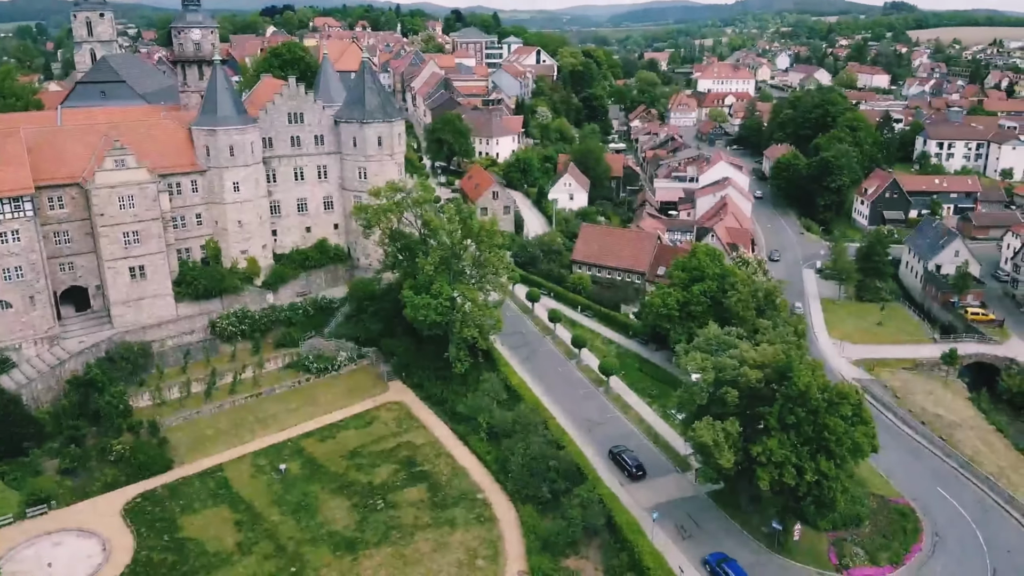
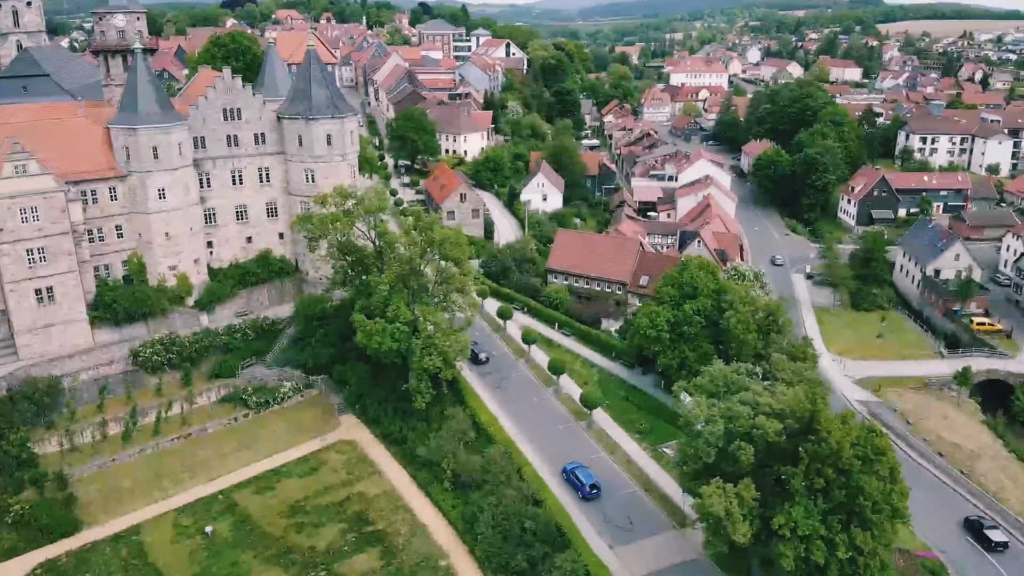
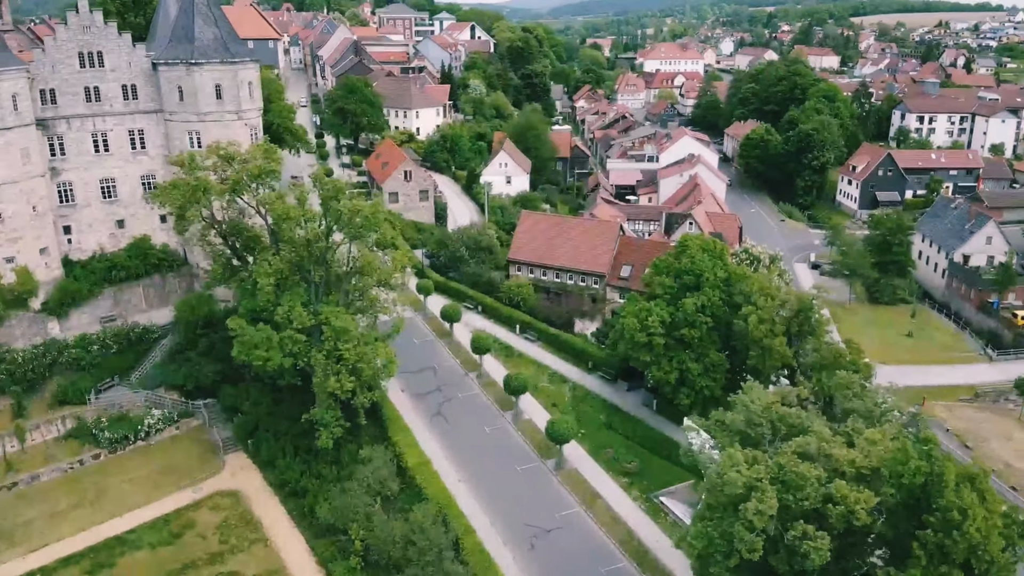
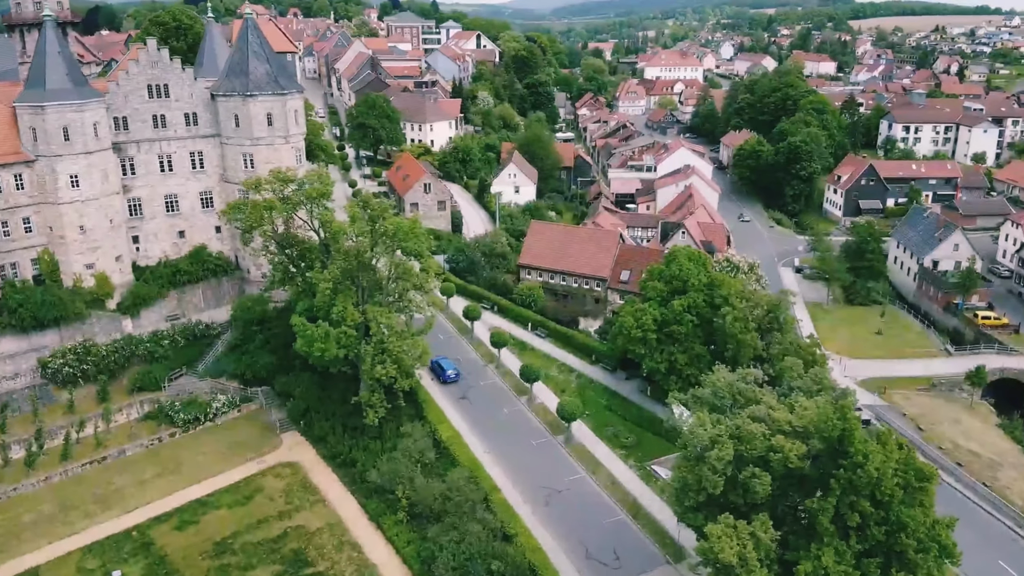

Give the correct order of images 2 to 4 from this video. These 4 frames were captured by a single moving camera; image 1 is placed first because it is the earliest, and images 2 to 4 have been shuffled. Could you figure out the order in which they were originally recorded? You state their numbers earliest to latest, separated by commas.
2, 4, 3
